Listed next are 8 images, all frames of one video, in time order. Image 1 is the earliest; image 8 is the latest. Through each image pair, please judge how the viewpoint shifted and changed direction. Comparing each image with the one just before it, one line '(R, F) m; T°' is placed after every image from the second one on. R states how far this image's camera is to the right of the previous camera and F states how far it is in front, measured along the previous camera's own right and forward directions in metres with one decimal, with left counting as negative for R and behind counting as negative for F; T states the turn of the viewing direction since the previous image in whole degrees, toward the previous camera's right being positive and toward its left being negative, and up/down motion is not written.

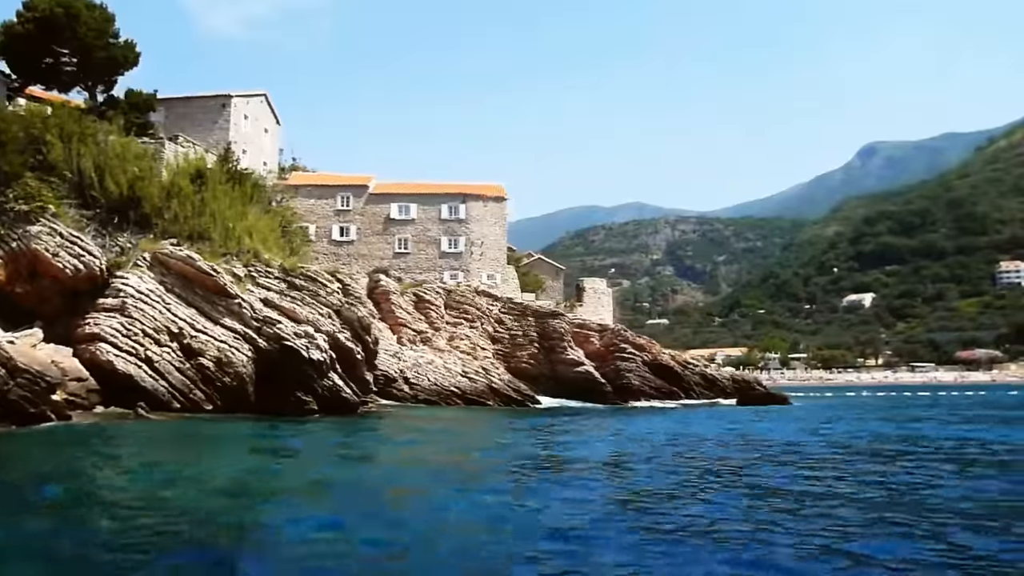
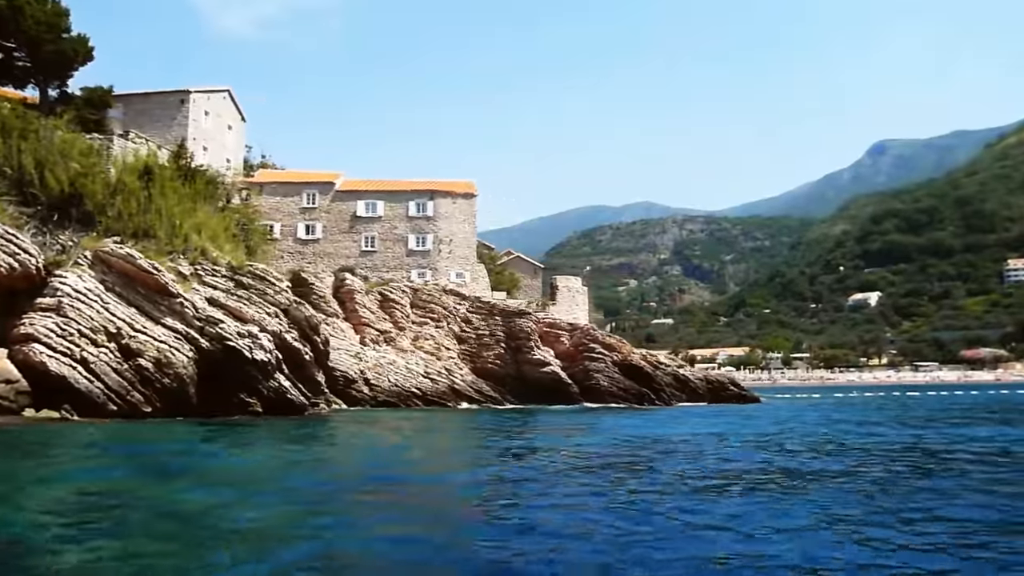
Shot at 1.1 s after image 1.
(+1.9, +0.9) m; -1°
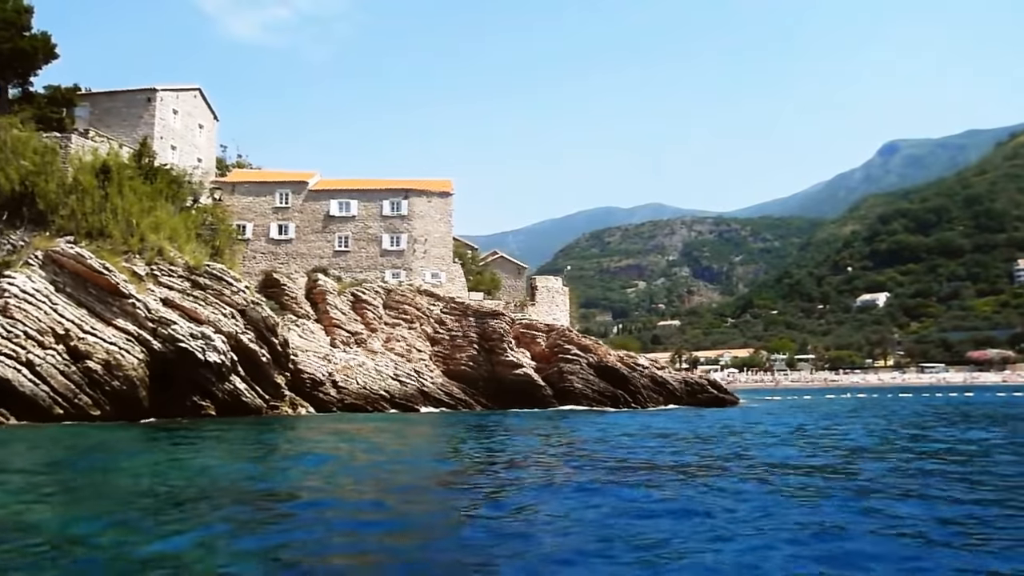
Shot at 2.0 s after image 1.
(+1.6, +0.8) m; -1°
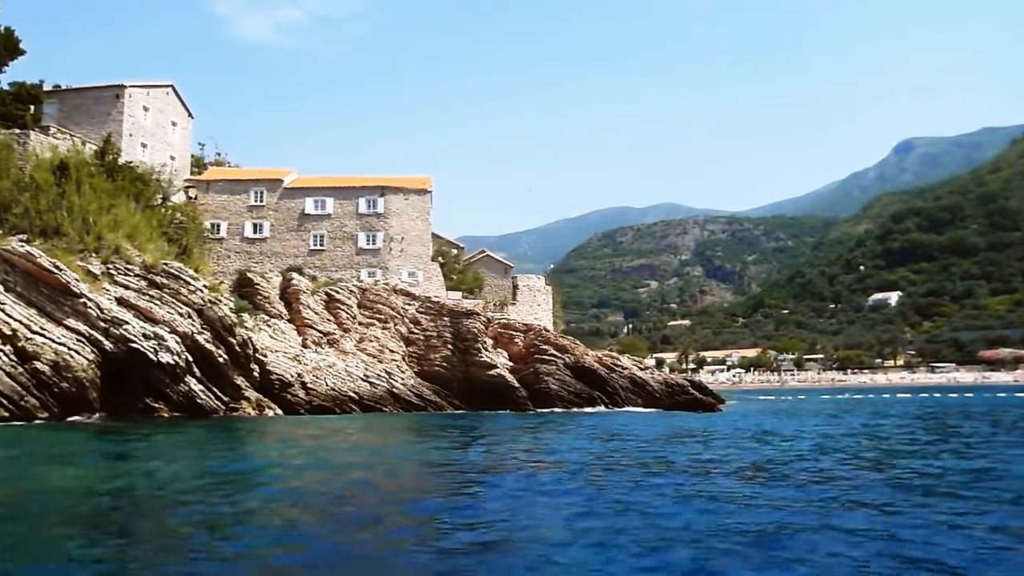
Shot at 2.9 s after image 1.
(+1.6, +0.9) m; -1°
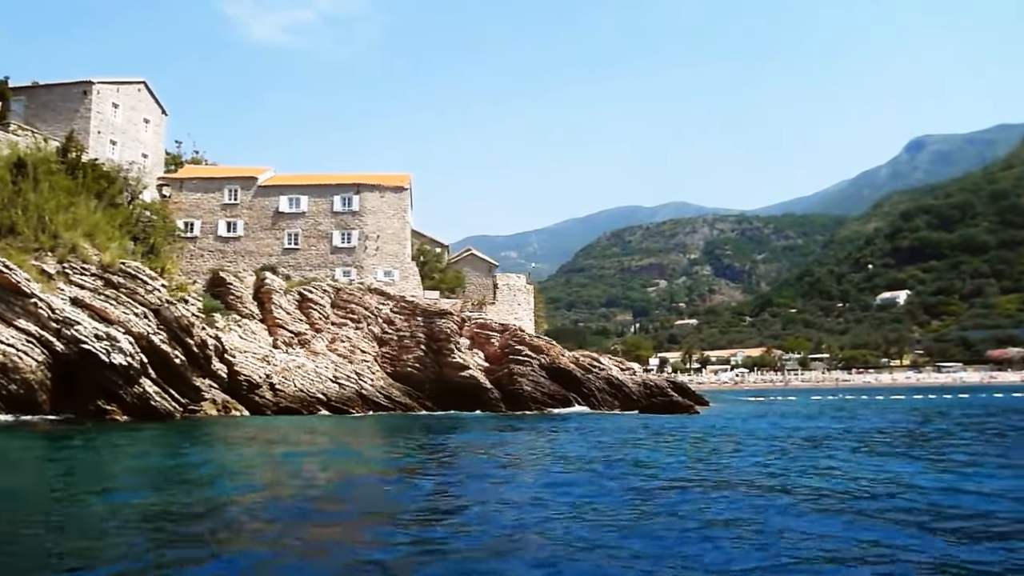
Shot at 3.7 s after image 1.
(+1.4, +0.8) m; -1°
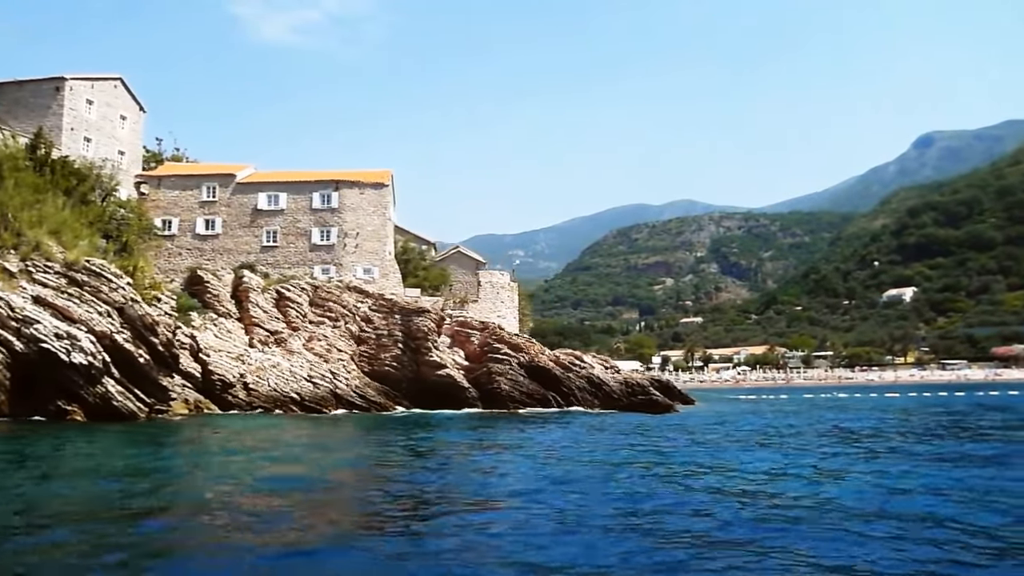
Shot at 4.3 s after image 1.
(+1.1, +0.6) m; -1°
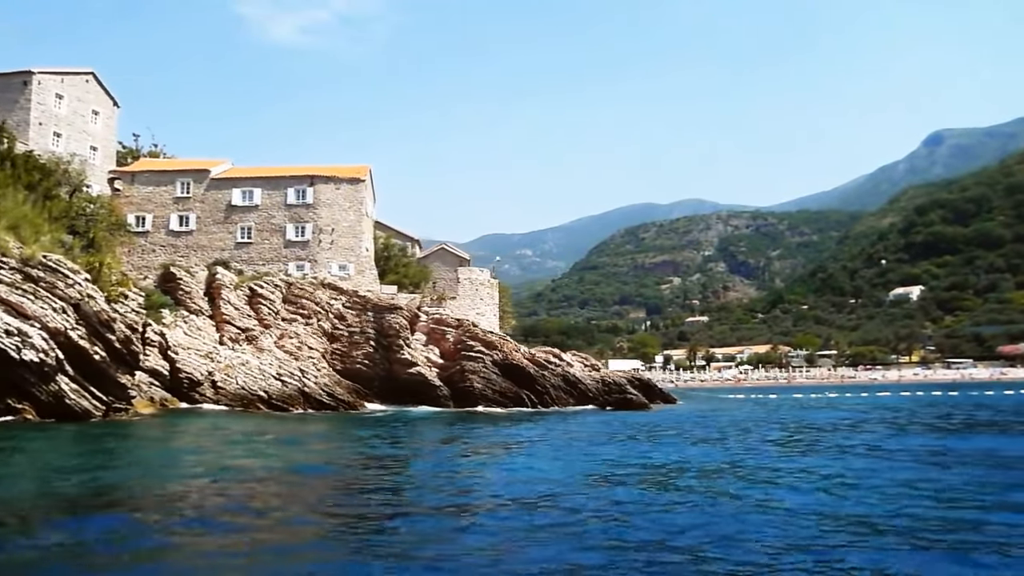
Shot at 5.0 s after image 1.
(+1.3, +0.7) m; -1°
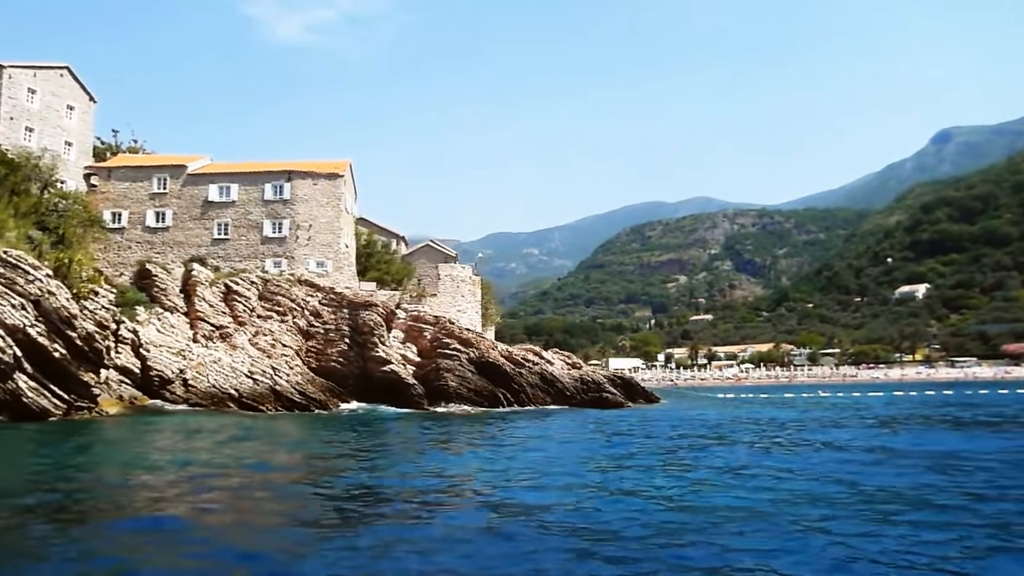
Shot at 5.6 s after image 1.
(+1.1, +0.6) m; -1°
